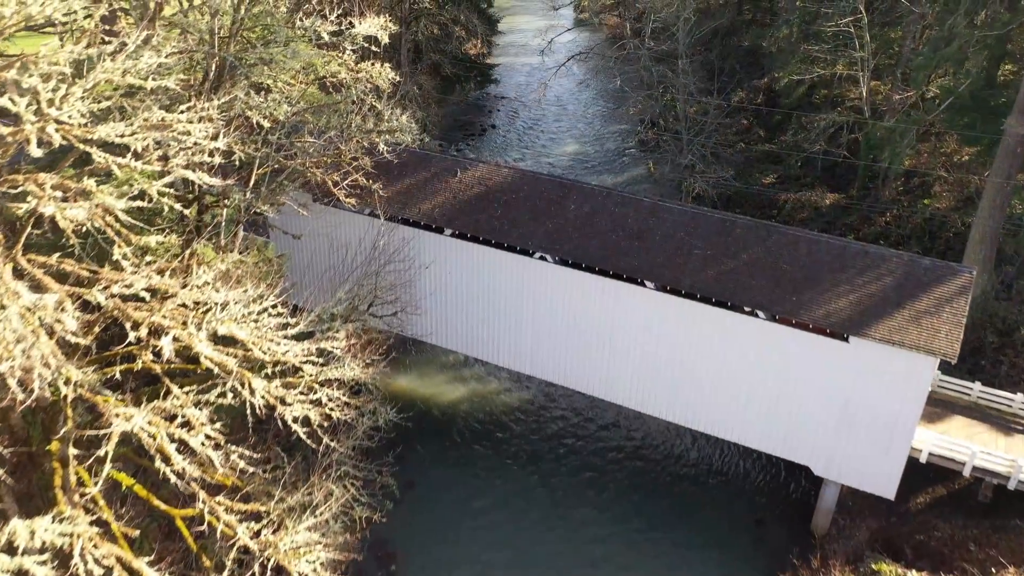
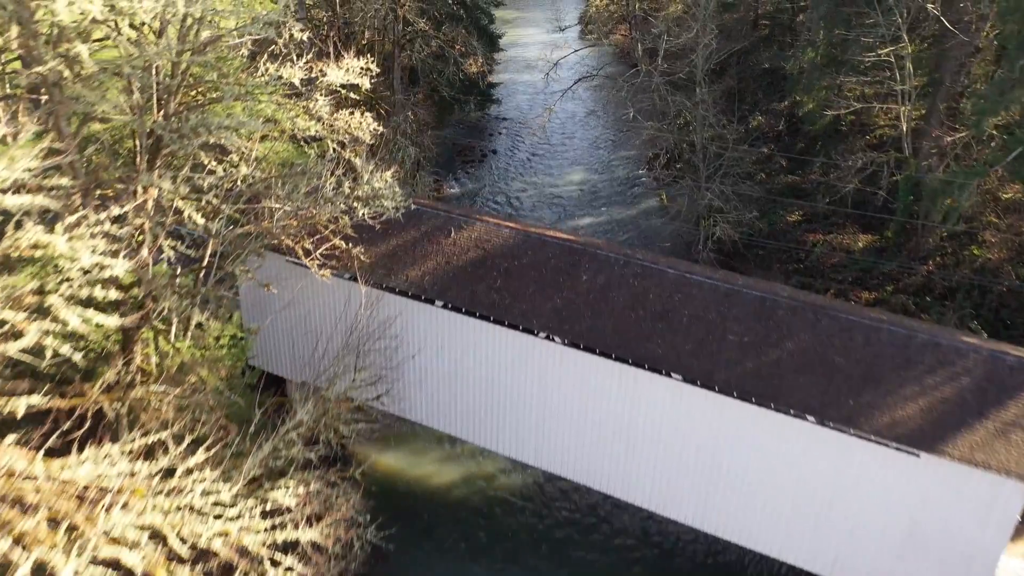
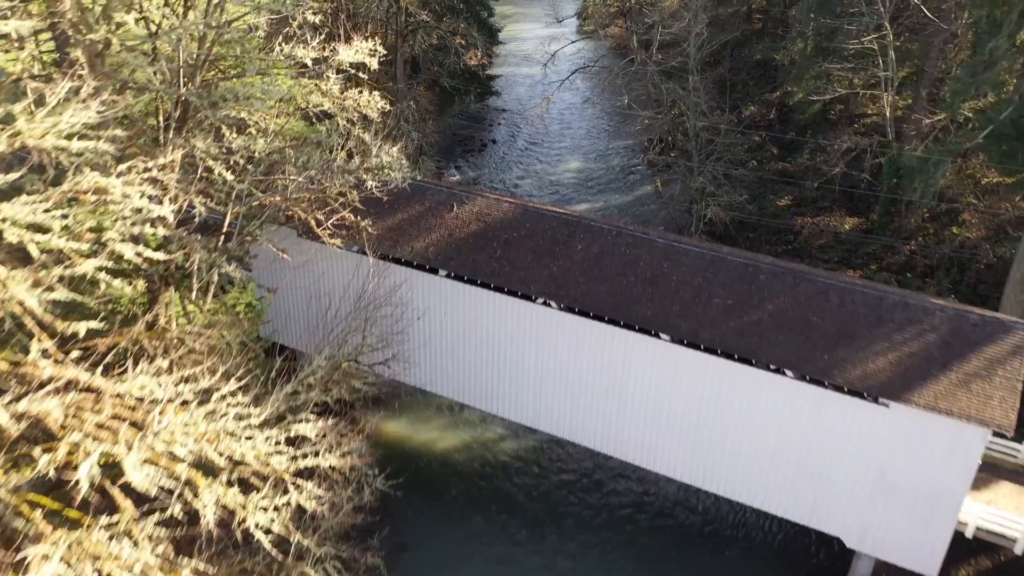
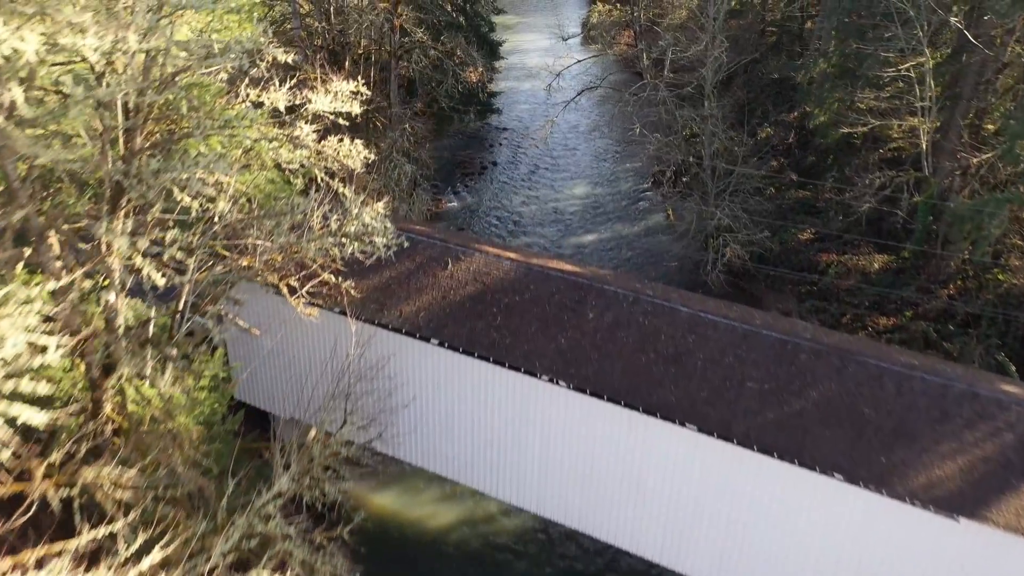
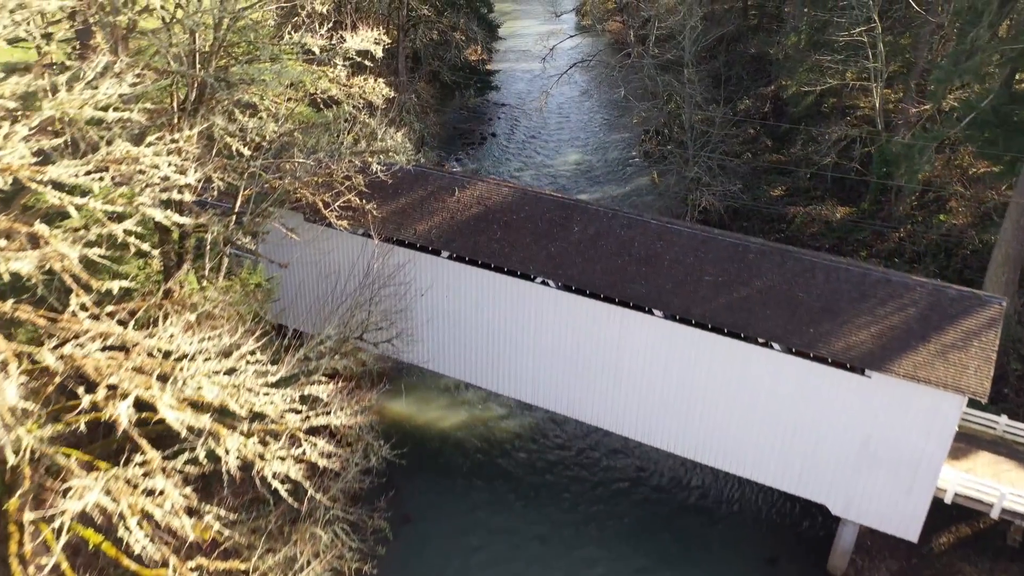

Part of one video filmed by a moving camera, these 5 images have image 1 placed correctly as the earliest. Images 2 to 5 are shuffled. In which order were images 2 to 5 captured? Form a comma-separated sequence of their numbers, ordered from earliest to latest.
5, 3, 2, 4
